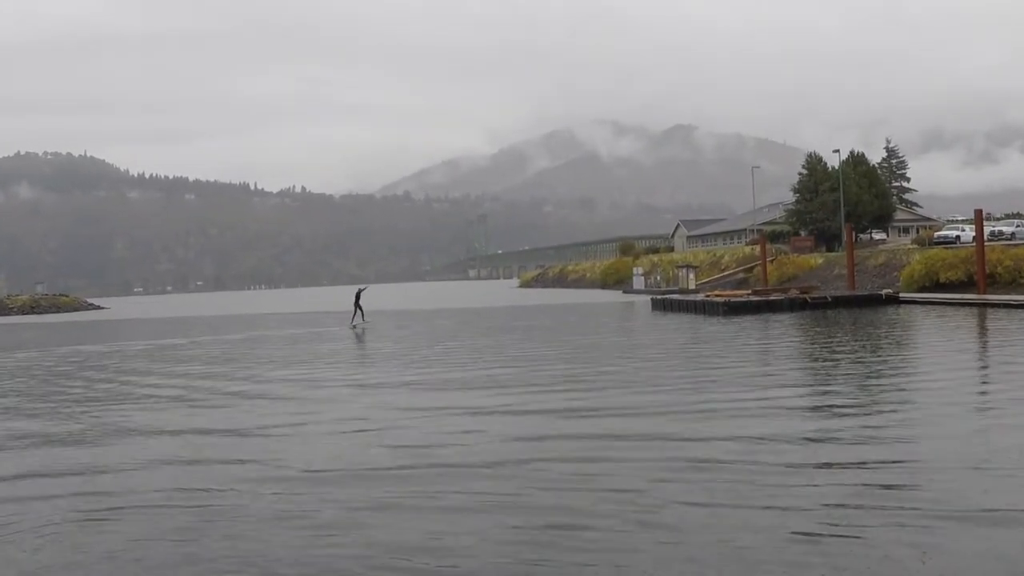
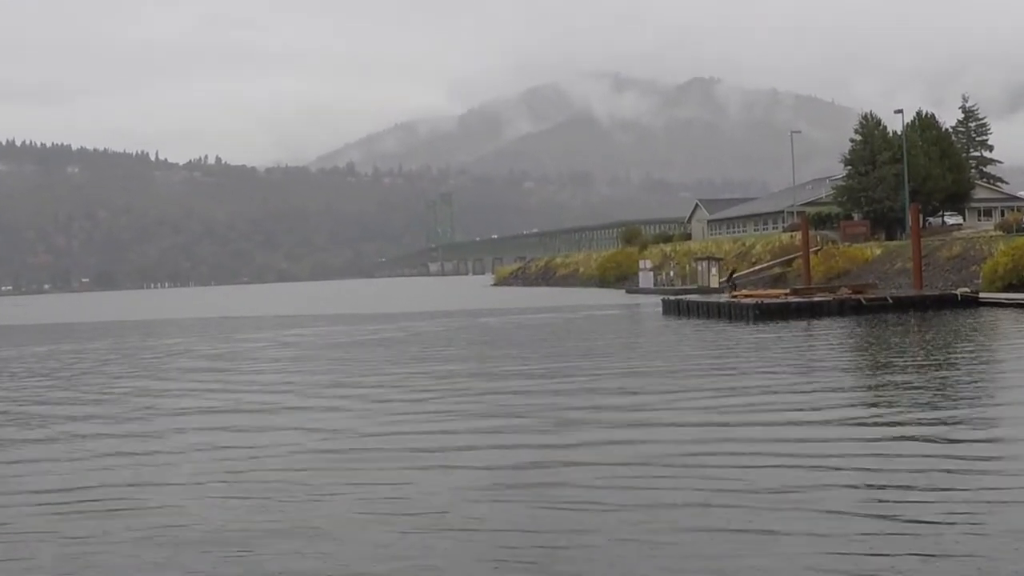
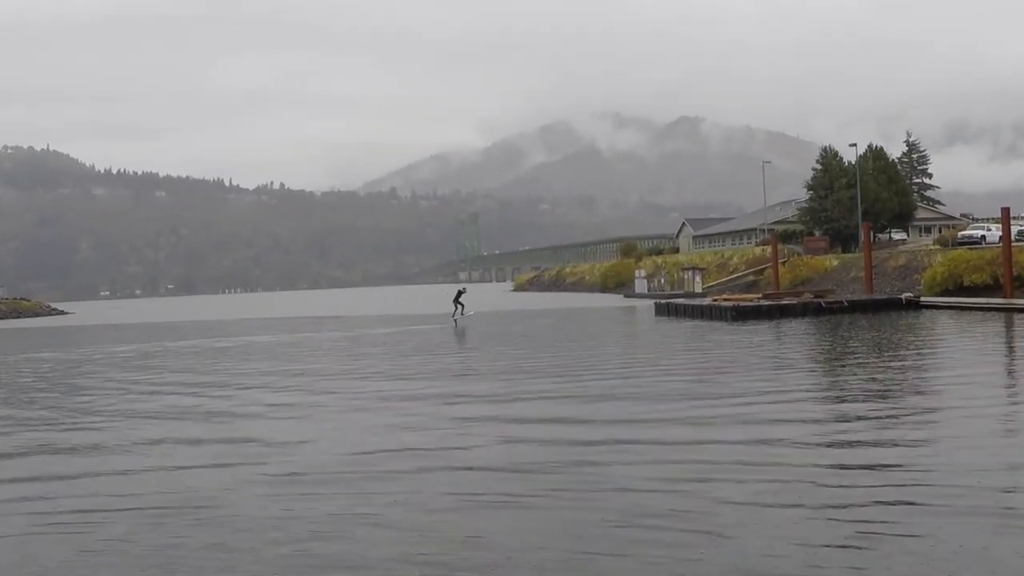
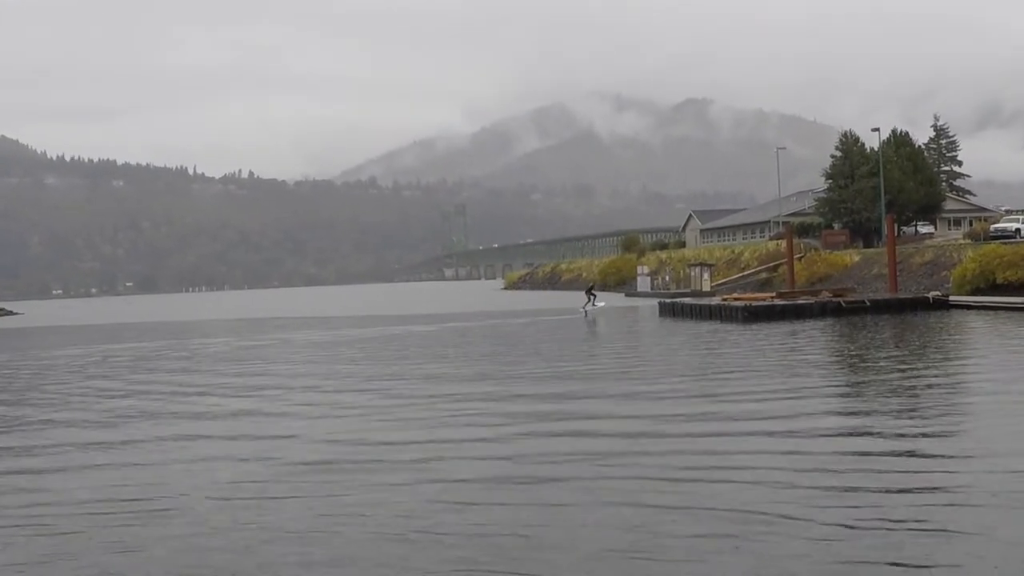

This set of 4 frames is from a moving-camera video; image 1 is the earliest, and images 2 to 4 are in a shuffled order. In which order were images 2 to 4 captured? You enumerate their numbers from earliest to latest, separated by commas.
3, 4, 2
